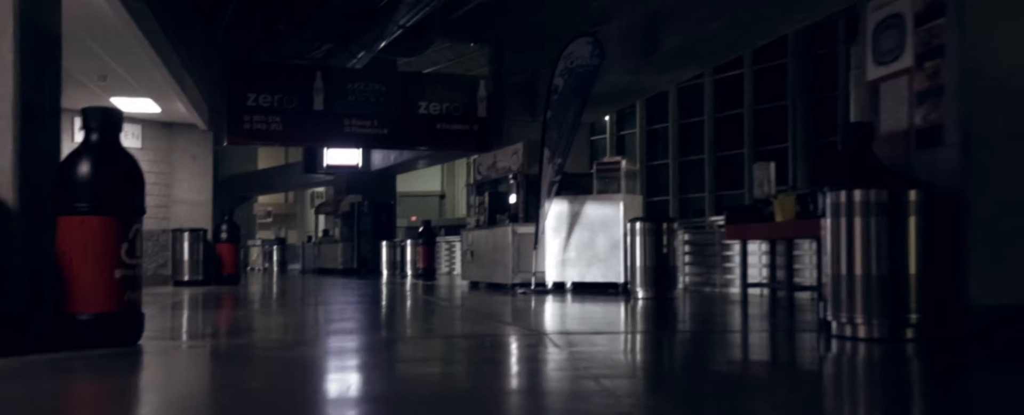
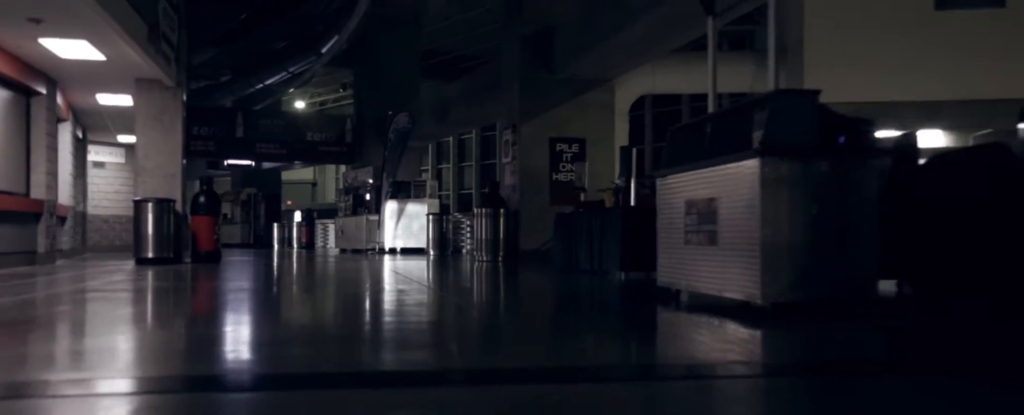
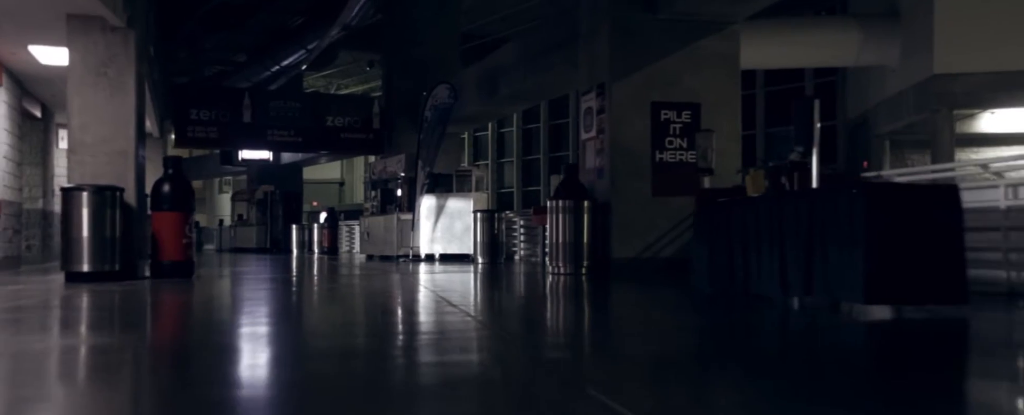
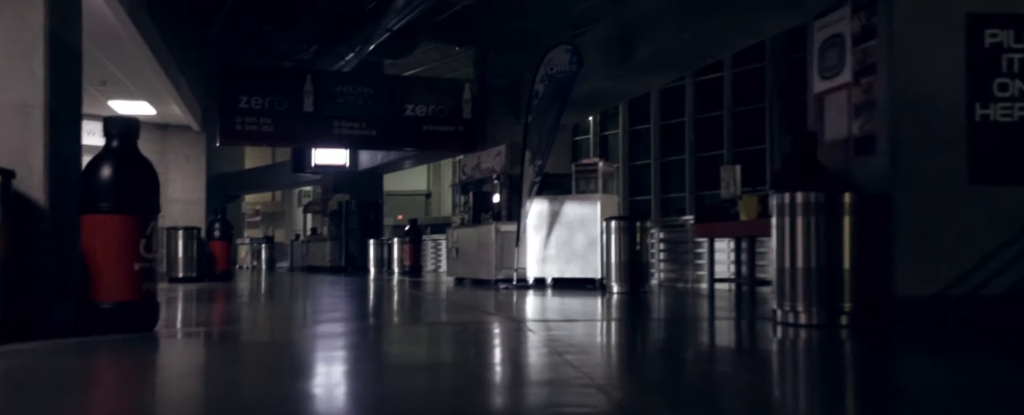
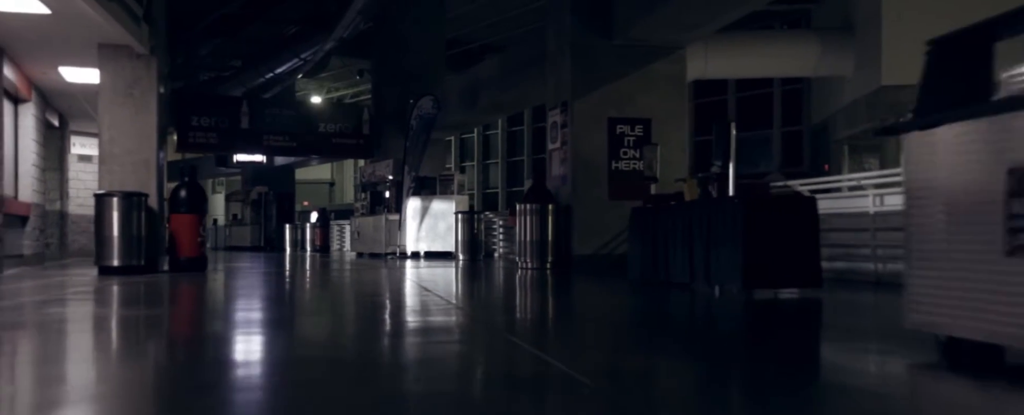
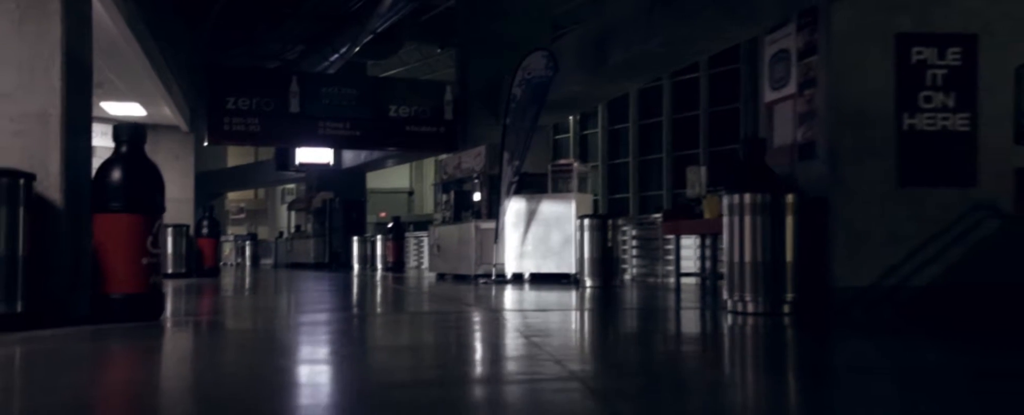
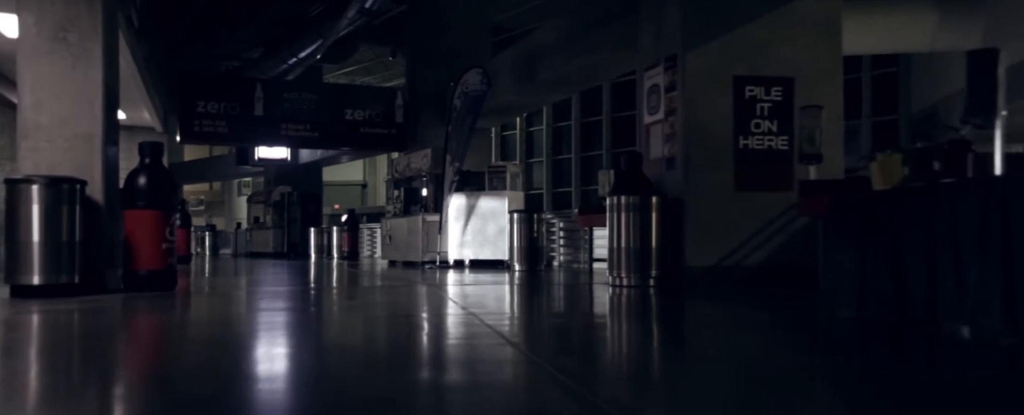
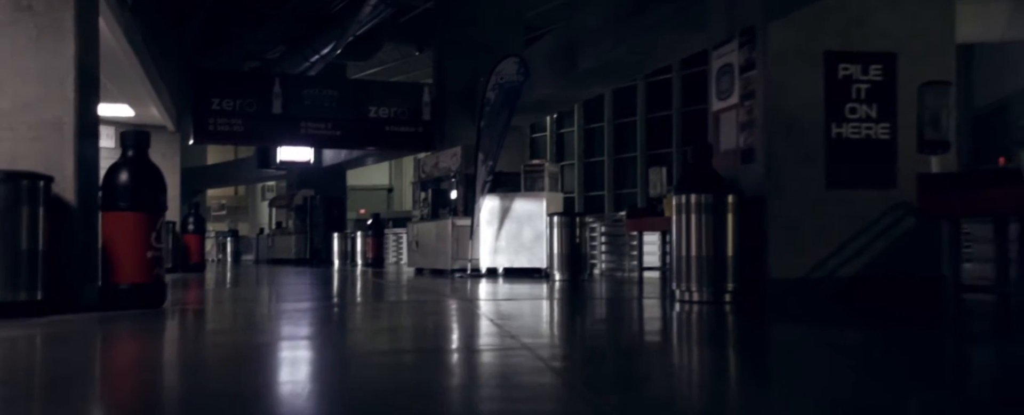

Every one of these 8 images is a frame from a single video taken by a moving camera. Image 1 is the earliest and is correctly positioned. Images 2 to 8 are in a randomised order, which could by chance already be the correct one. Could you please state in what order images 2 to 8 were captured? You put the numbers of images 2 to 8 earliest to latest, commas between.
4, 6, 8, 7, 3, 5, 2
